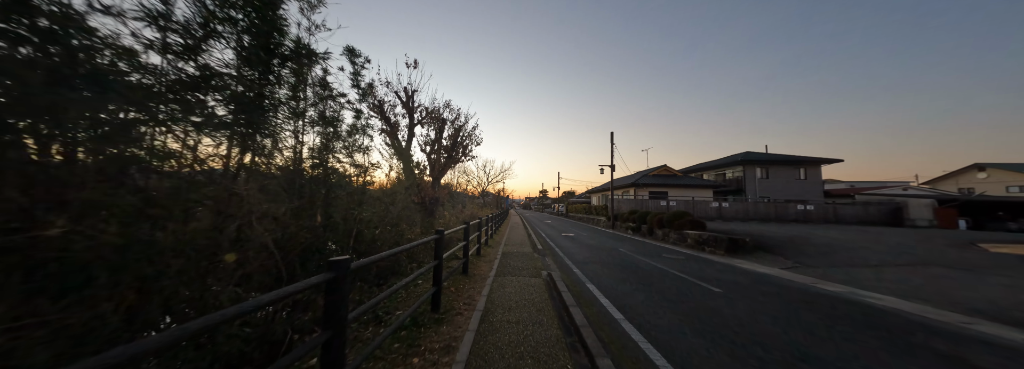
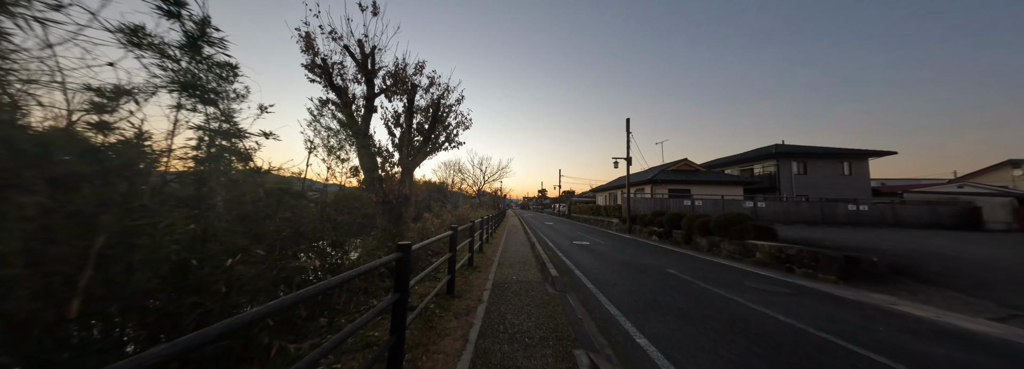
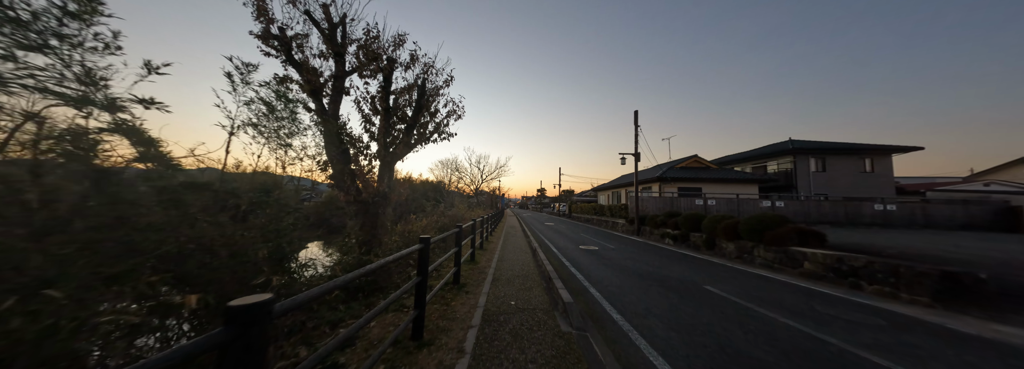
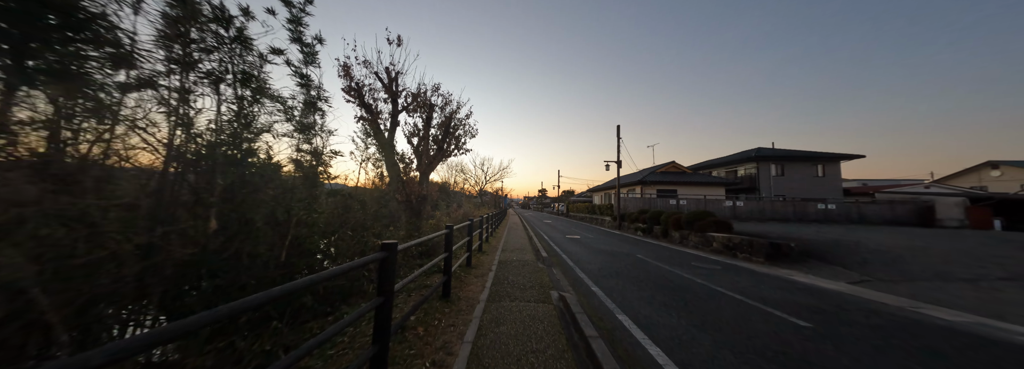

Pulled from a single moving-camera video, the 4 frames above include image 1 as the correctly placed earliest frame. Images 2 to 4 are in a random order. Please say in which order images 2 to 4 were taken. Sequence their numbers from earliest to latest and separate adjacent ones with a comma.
4, 2, 3
